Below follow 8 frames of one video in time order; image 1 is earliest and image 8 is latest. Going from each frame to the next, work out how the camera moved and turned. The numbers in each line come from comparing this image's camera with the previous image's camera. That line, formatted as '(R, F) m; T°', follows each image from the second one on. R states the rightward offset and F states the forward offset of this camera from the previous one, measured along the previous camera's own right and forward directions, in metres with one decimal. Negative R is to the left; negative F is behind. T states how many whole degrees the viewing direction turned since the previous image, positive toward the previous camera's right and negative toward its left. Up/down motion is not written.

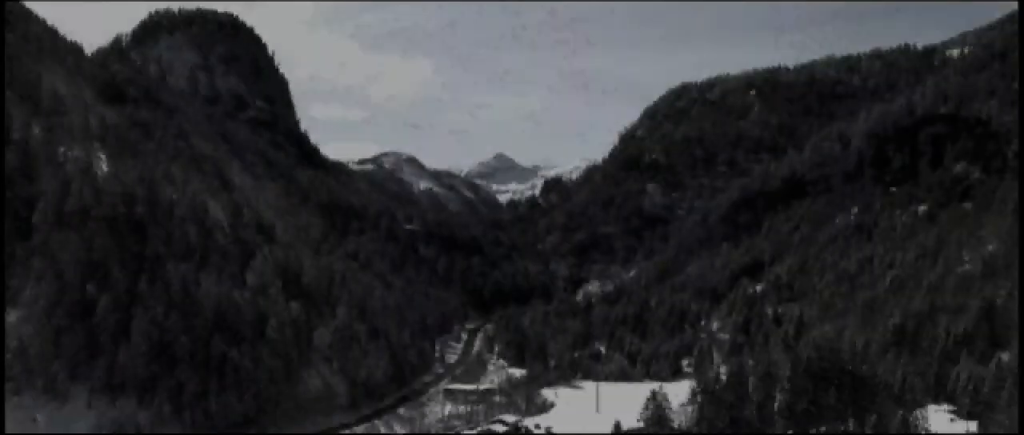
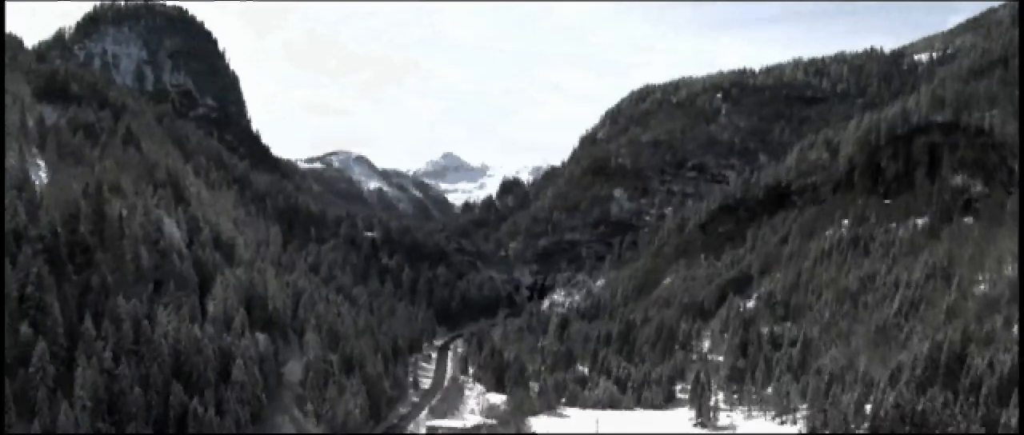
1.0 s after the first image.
(-3.4, +9.2) m; +3°
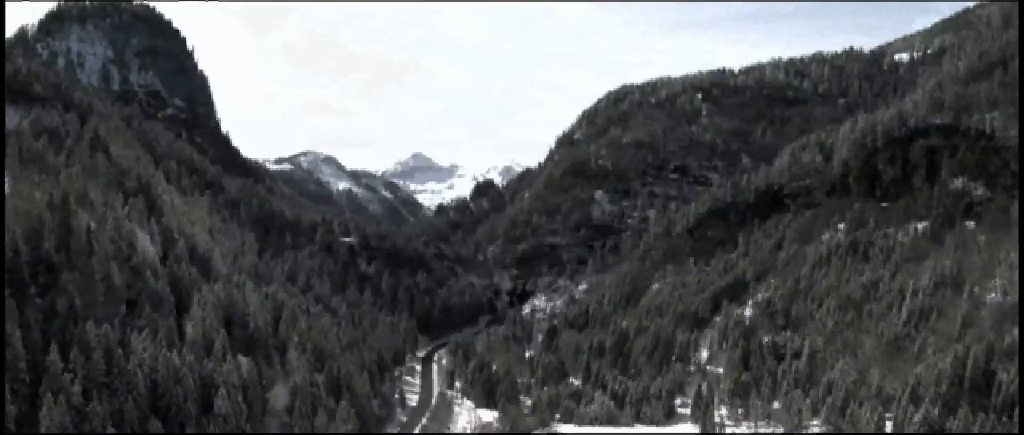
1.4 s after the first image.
(-2.2, +5.4) m; +2°
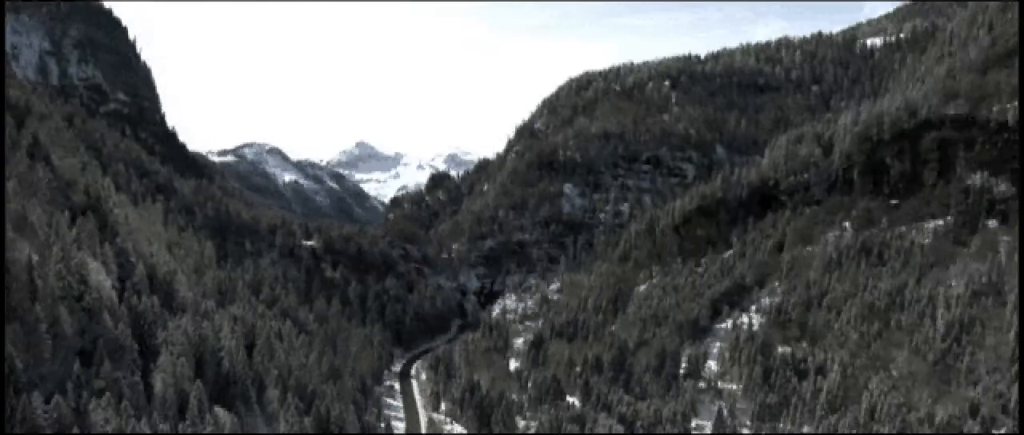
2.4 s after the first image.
(-4.5, +10.7) m; +3°
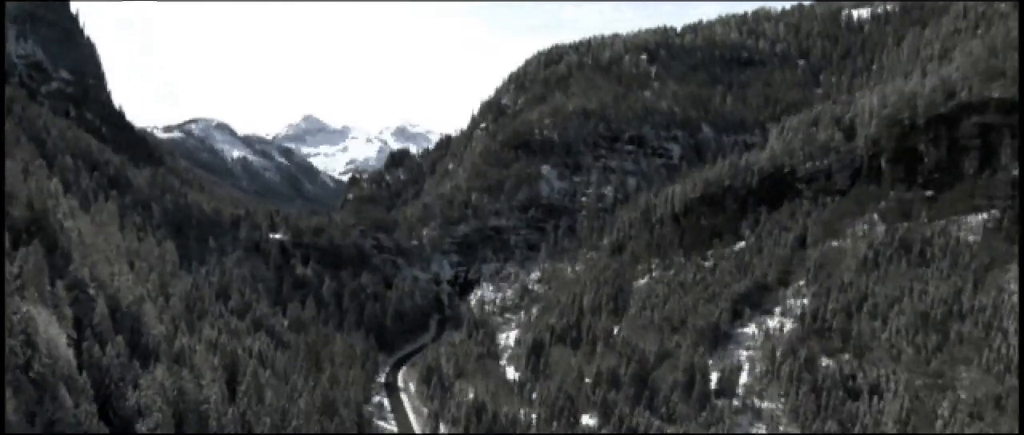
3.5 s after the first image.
(-5.3, +12.7) m; +3°
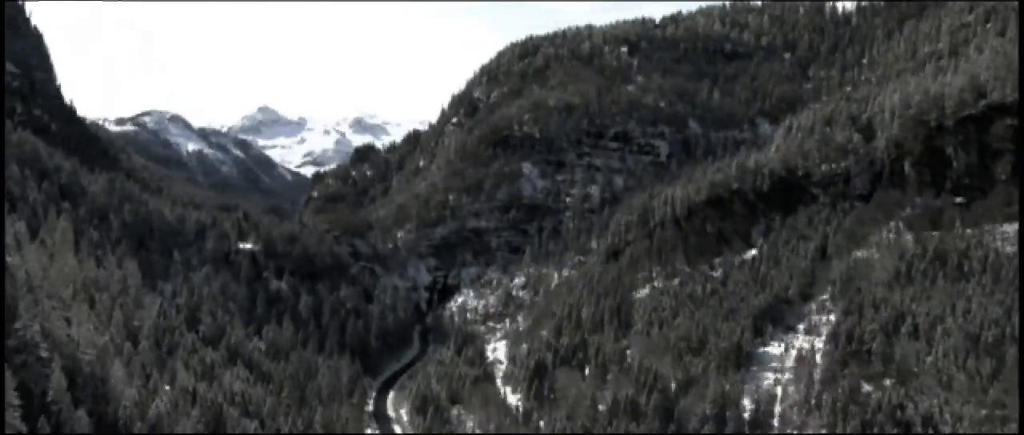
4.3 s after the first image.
(-4.0, +9.8) m; +2°
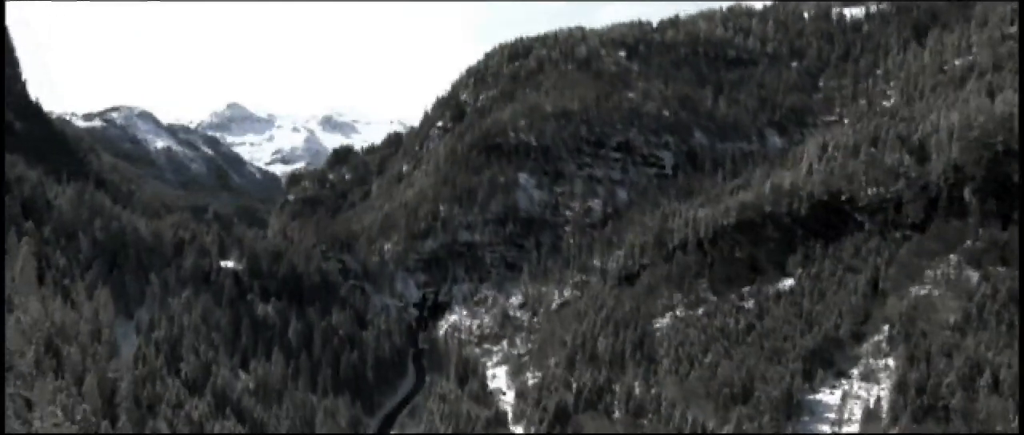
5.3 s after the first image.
(-4.9, +11.4) m; +2°
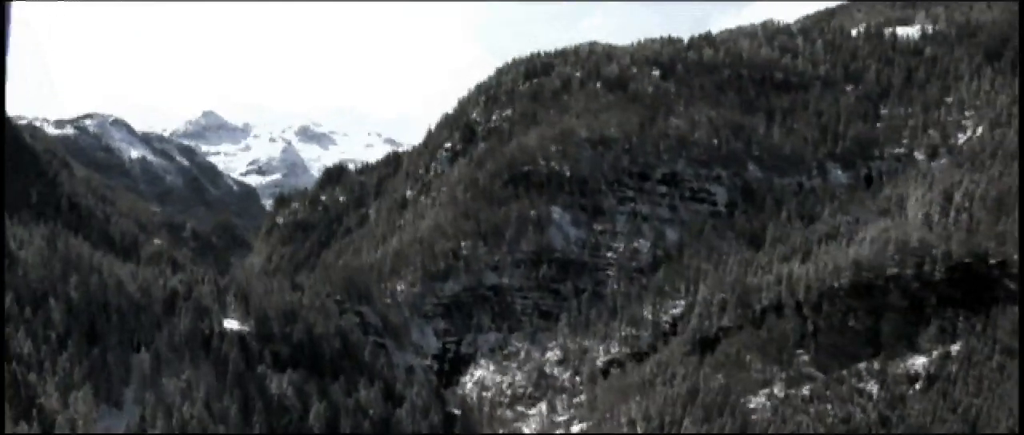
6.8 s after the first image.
(-8.1, +20.0) m; +1°
